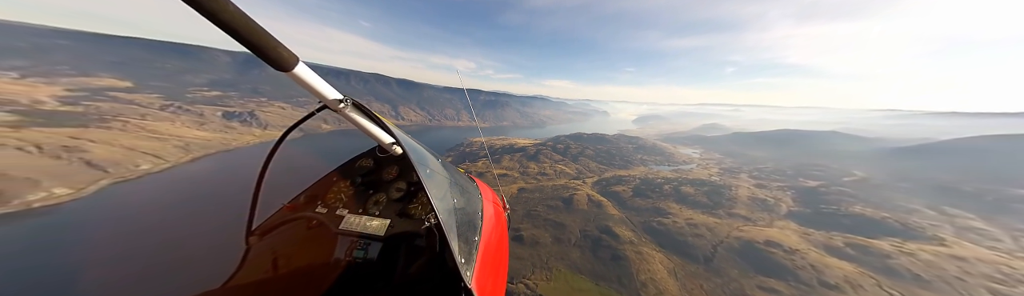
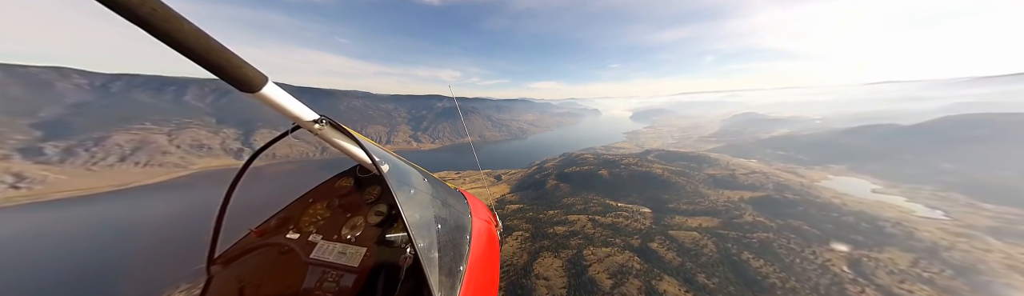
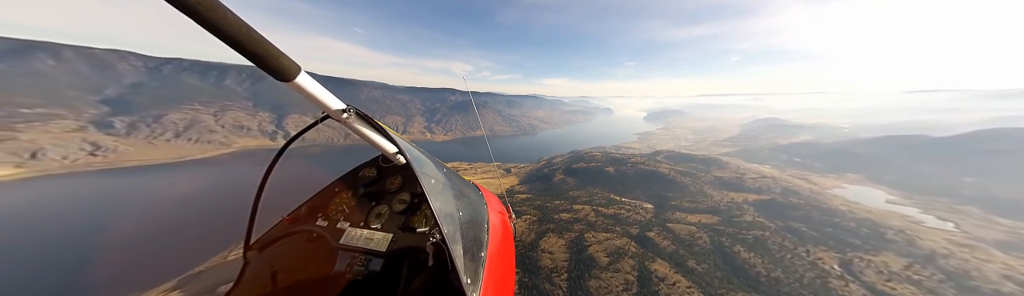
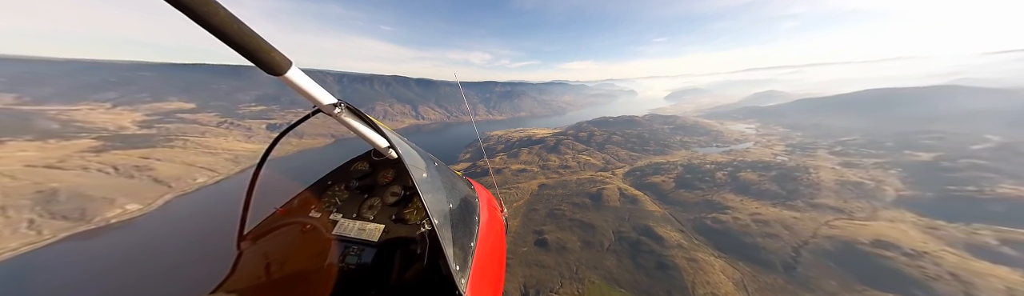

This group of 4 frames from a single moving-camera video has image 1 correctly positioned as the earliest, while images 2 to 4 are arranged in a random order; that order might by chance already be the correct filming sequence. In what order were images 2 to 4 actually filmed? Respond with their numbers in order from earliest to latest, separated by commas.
4, 3, 2
